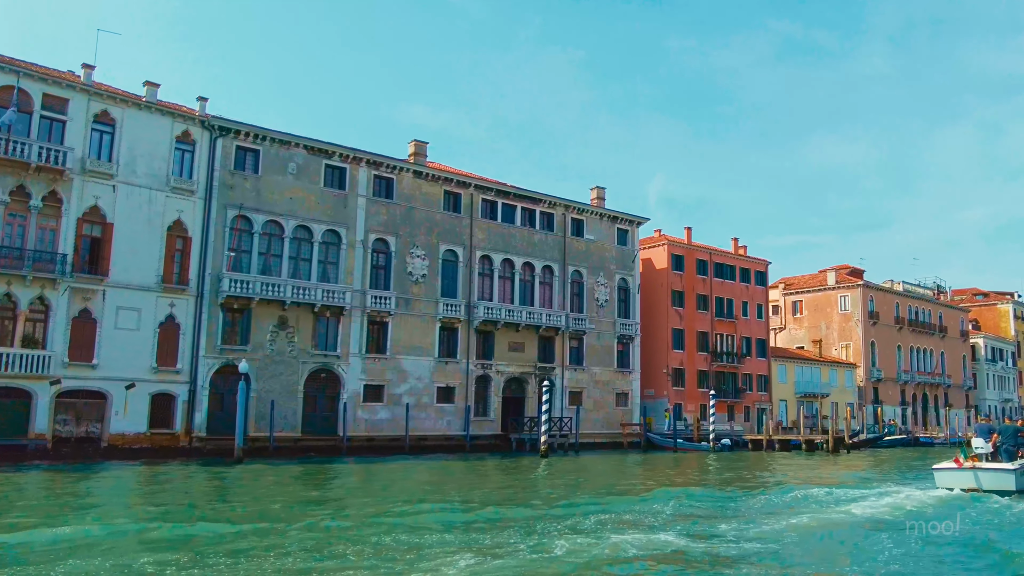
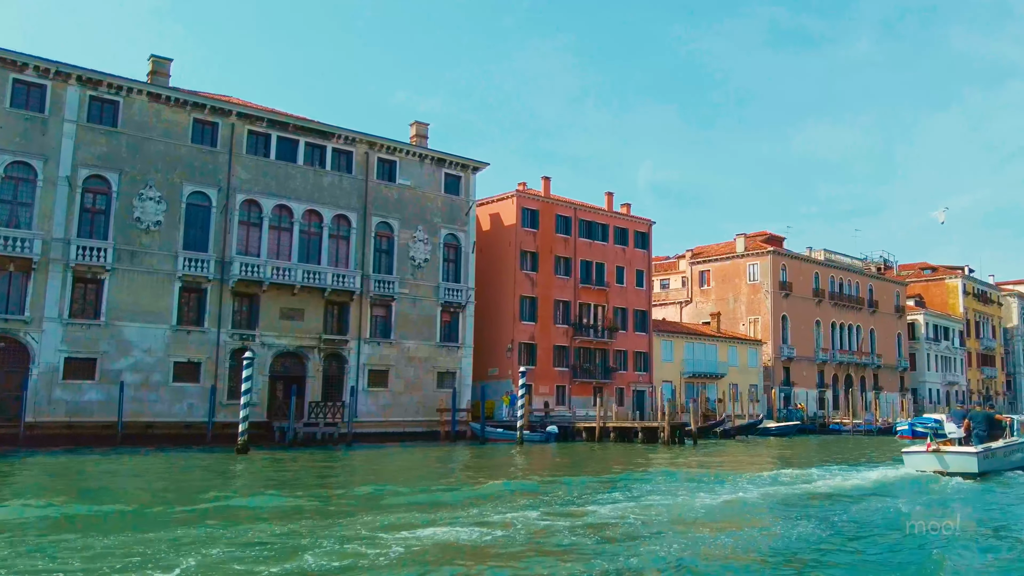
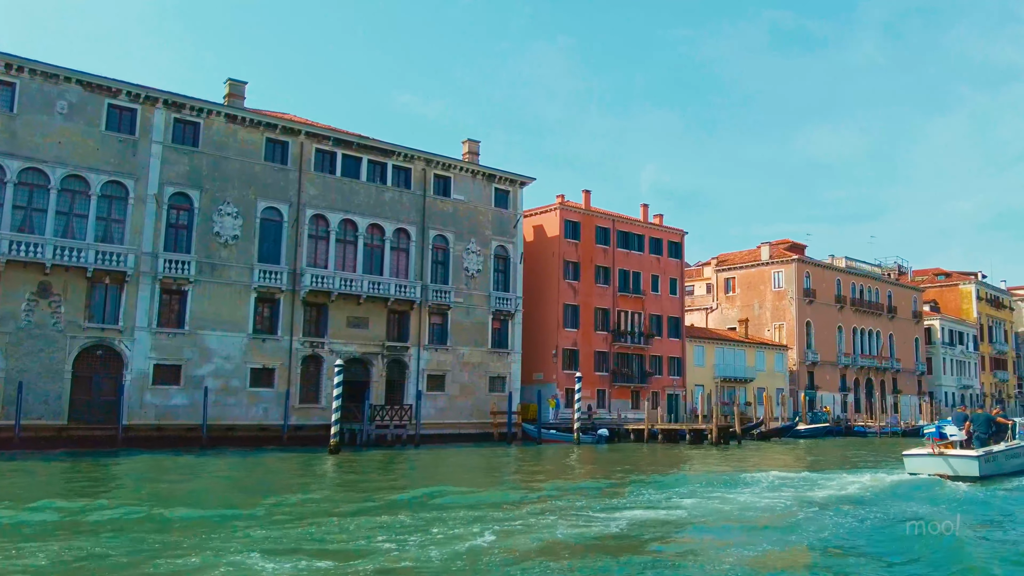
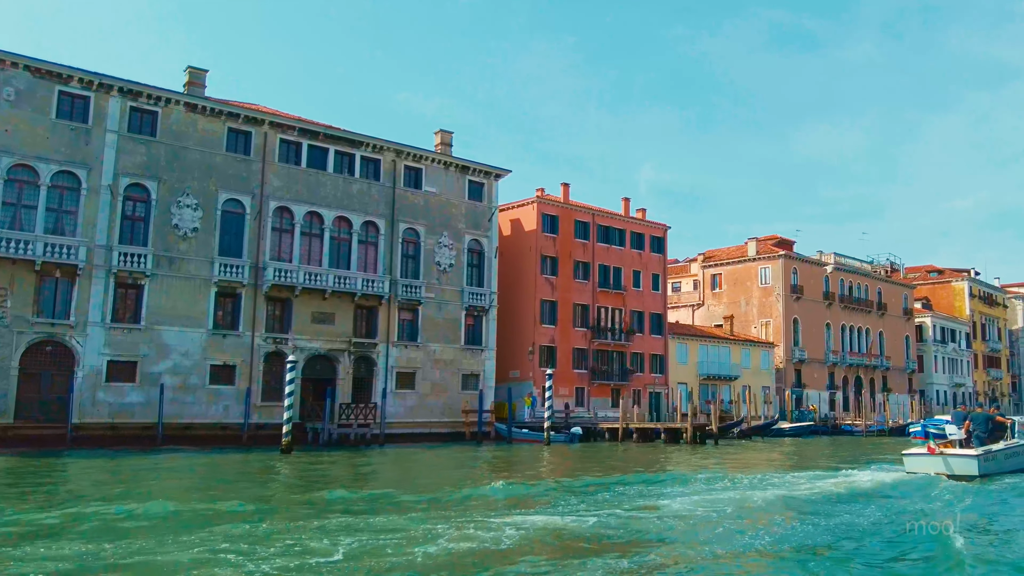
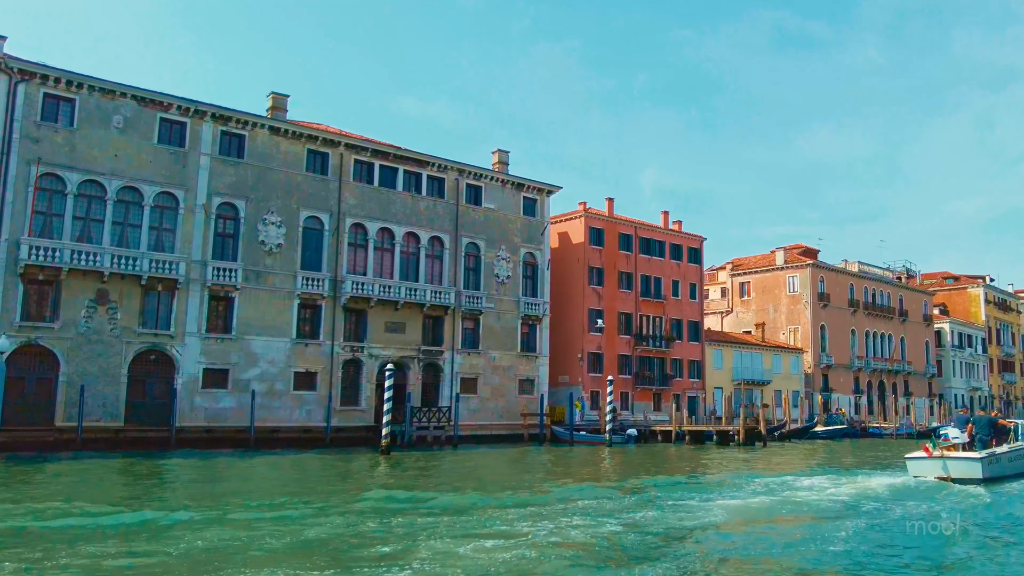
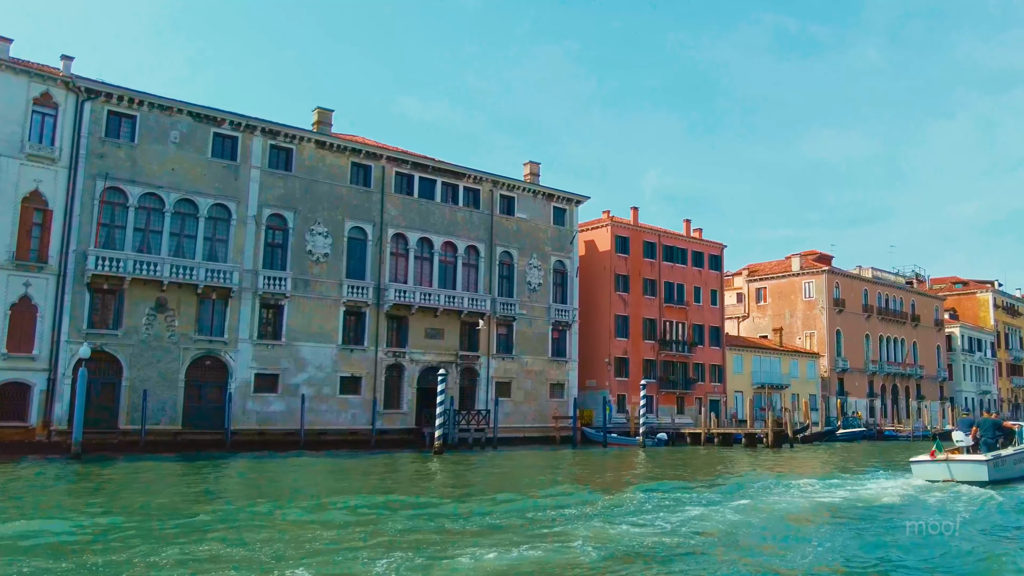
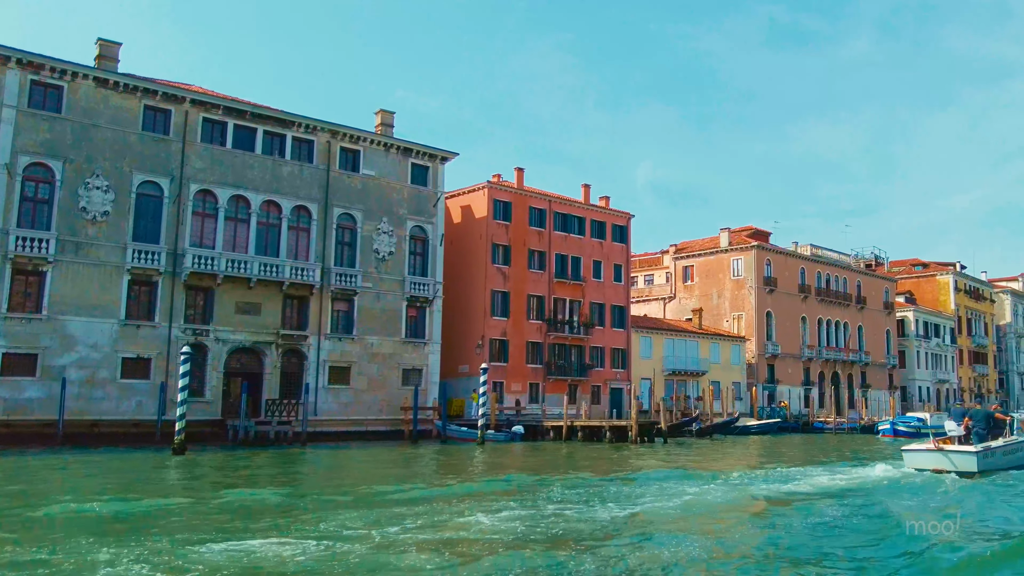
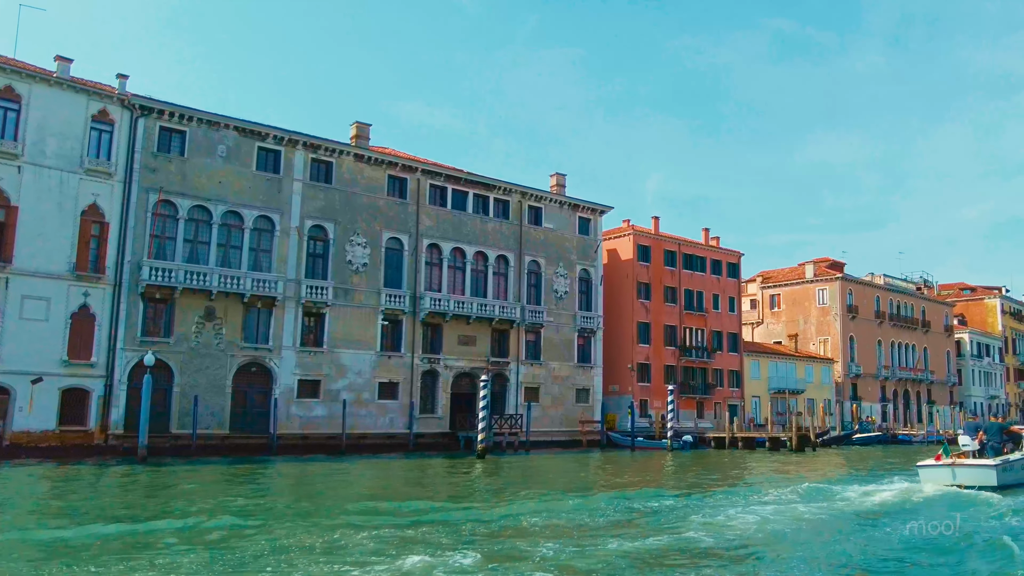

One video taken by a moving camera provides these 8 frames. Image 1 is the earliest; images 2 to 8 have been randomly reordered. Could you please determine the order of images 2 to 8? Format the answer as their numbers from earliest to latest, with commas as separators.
8, 6, 5, 3, 4, 2, 7
